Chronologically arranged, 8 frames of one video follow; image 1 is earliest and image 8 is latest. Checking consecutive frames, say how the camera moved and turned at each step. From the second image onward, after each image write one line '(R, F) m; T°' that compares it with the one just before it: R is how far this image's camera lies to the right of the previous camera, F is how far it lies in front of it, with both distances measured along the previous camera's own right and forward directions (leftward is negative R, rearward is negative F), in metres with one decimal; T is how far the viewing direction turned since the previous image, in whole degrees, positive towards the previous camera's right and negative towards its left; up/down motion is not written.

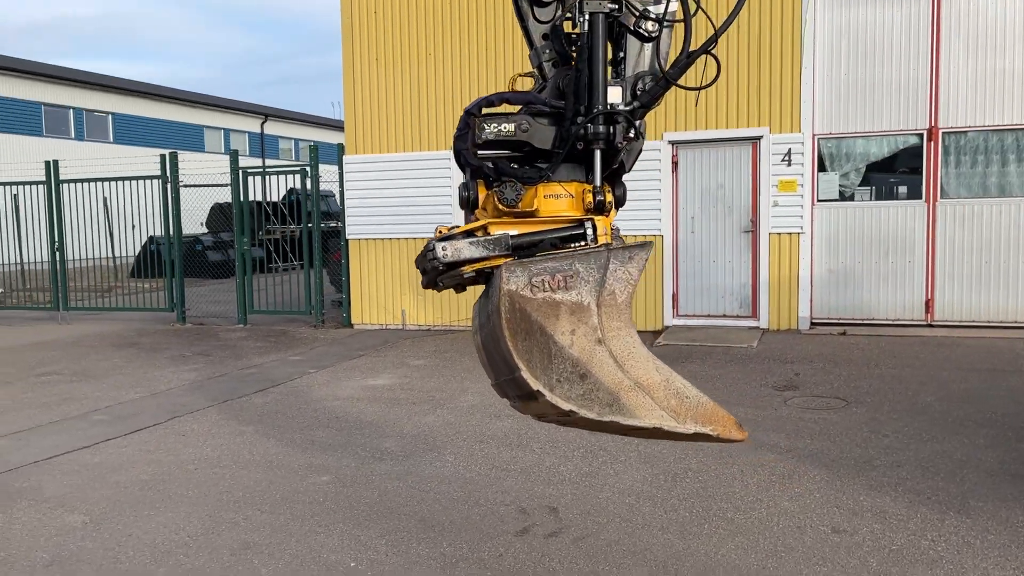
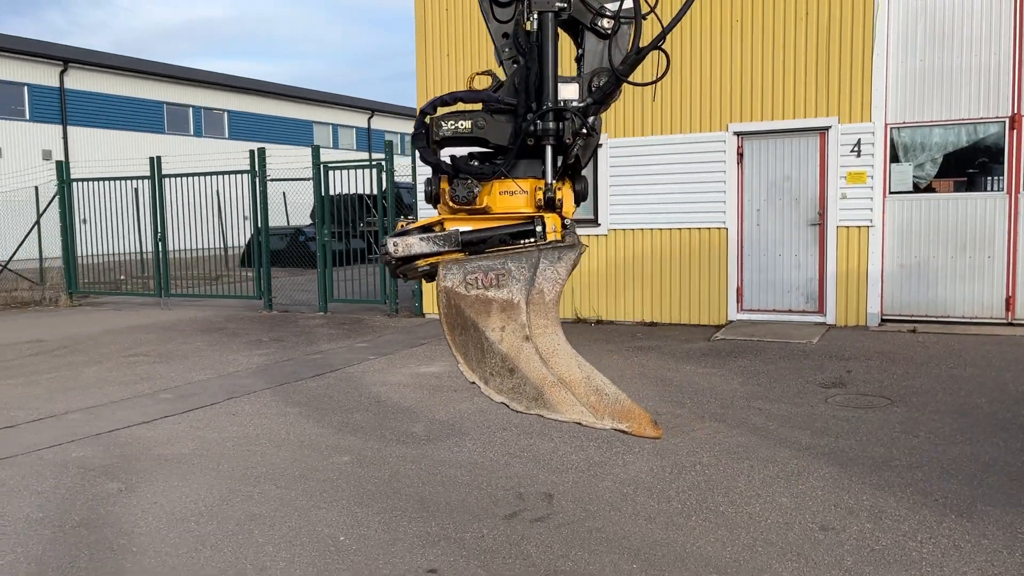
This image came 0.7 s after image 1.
(+0.6, -0.1) m; -7°
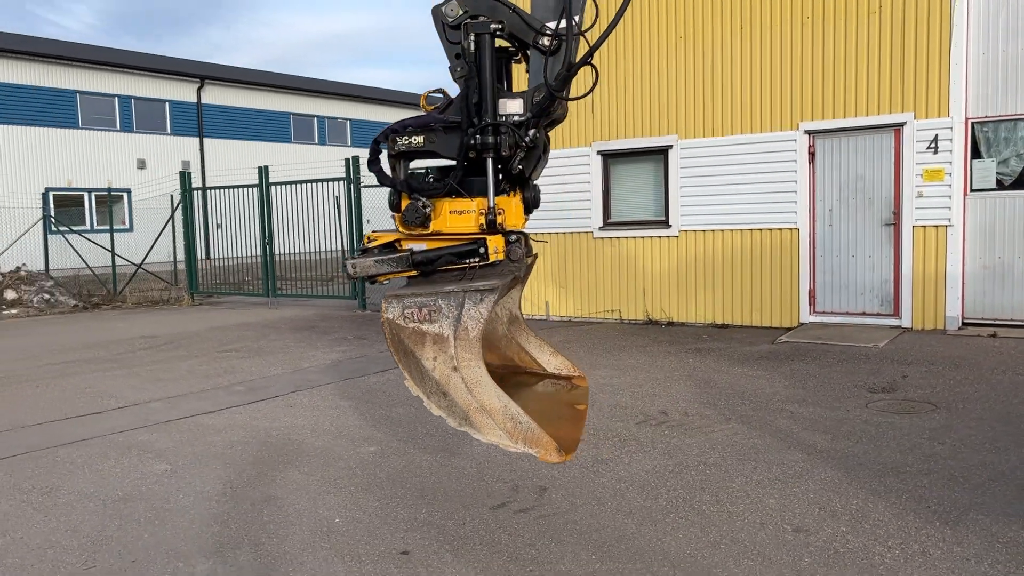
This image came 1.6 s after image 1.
(+0.7, -0.2) m; -9°
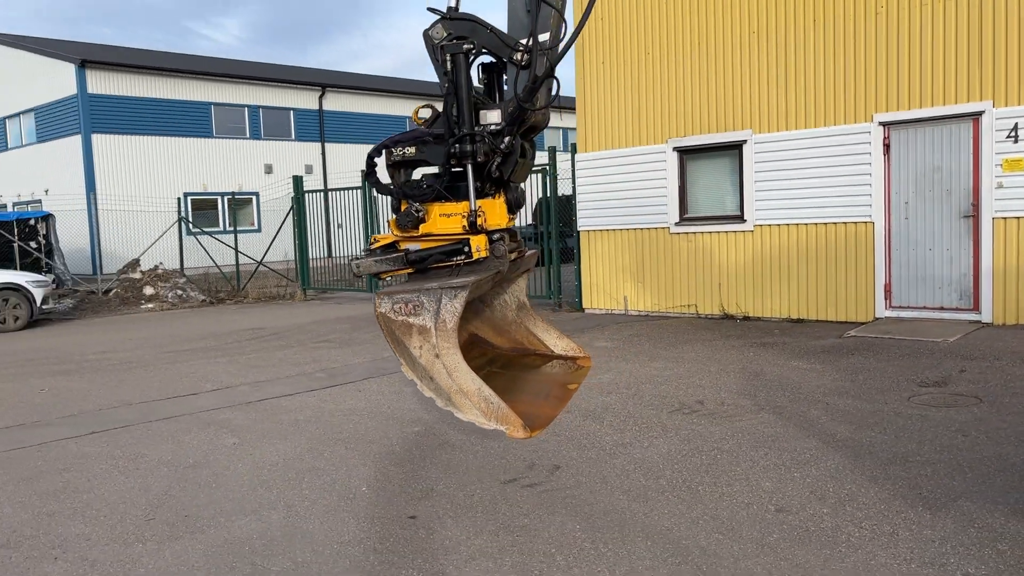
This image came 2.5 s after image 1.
(+0.6, -0.3) m; -8°
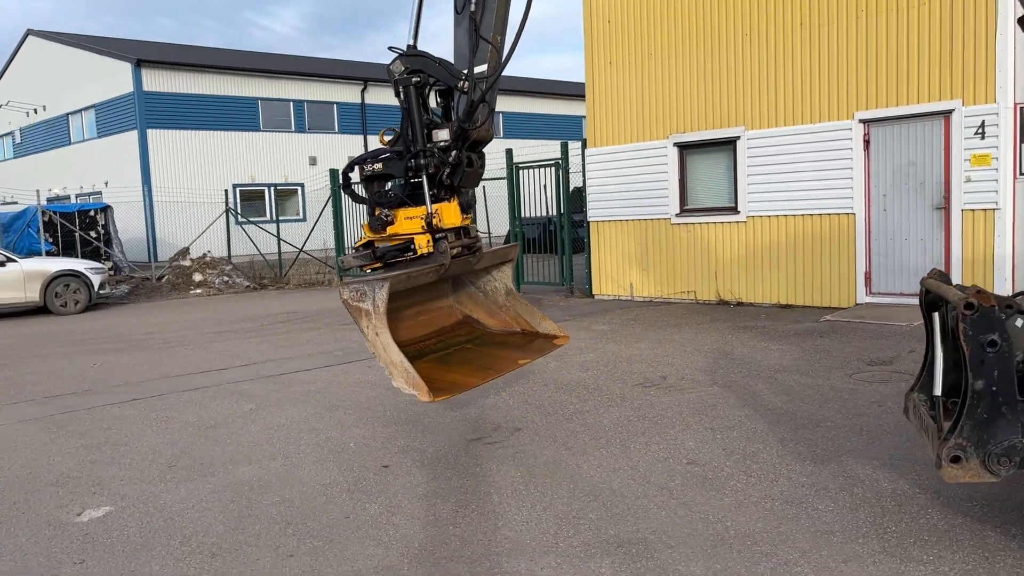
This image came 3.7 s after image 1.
(+0.6, -0.8) m; -3°
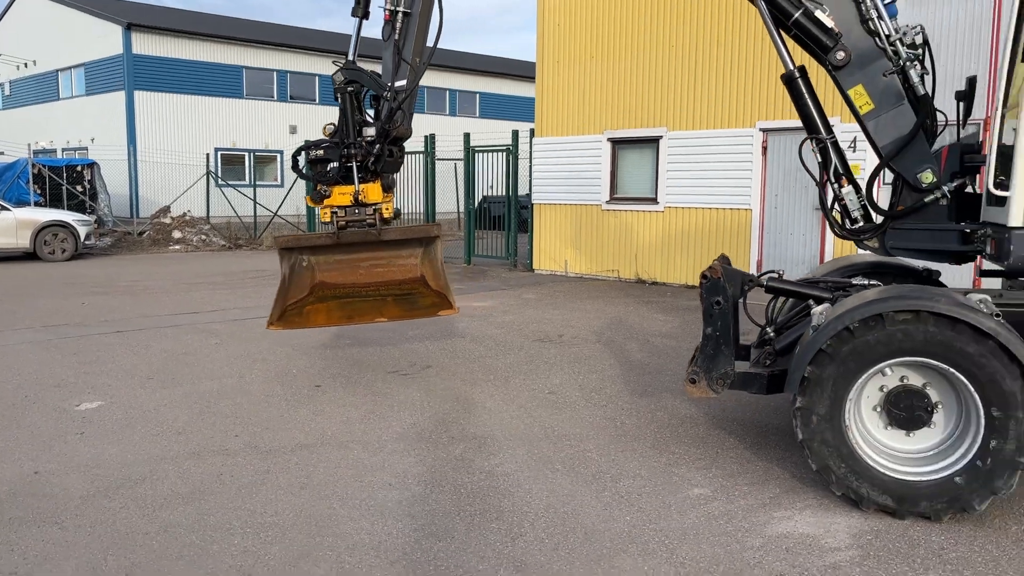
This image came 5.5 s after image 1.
(+0.5, -1.5) m; +1°
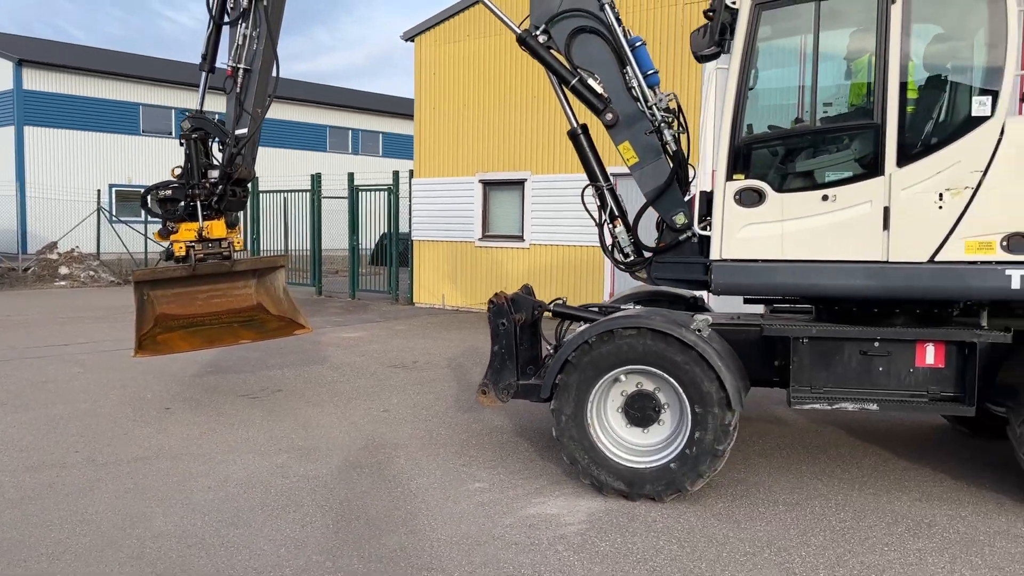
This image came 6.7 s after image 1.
(+0.6, -0.8) m; +5°
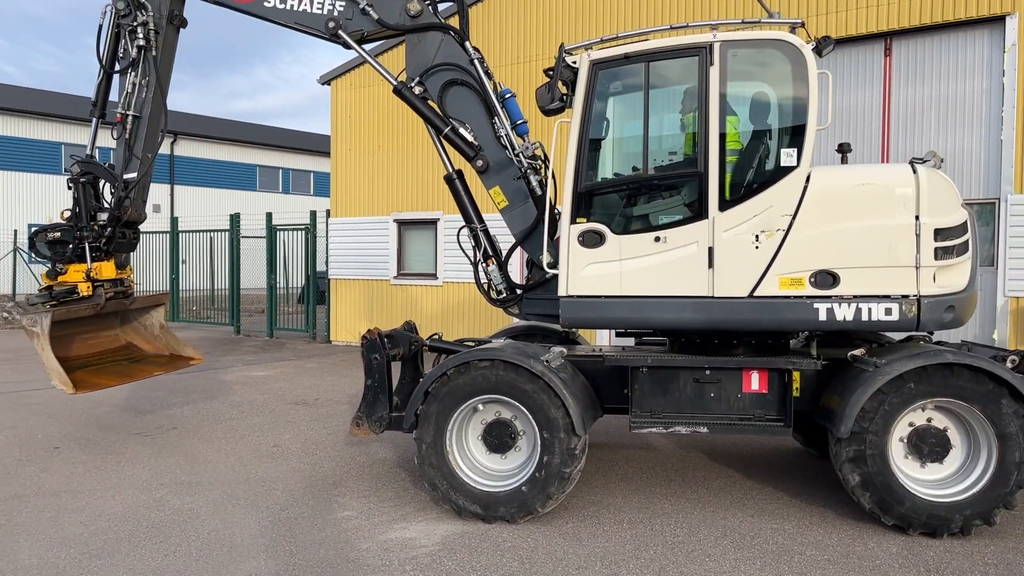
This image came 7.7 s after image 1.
(+0.5, -0.3) m; +4°
